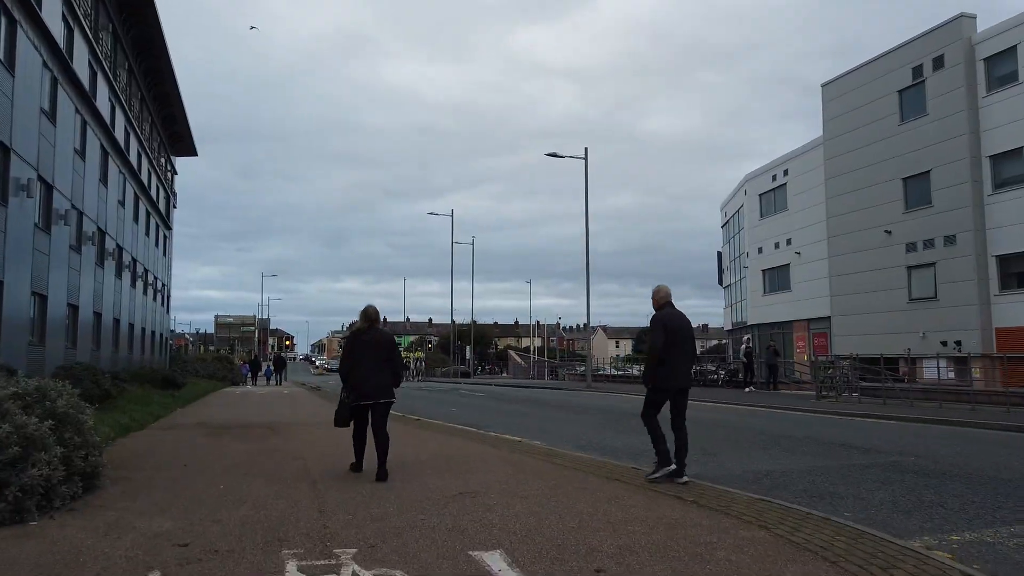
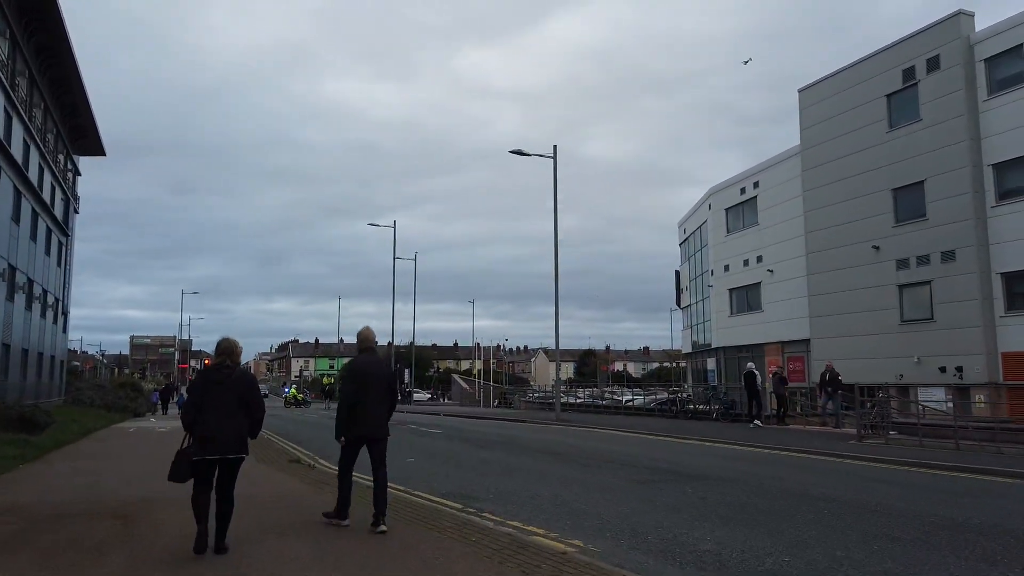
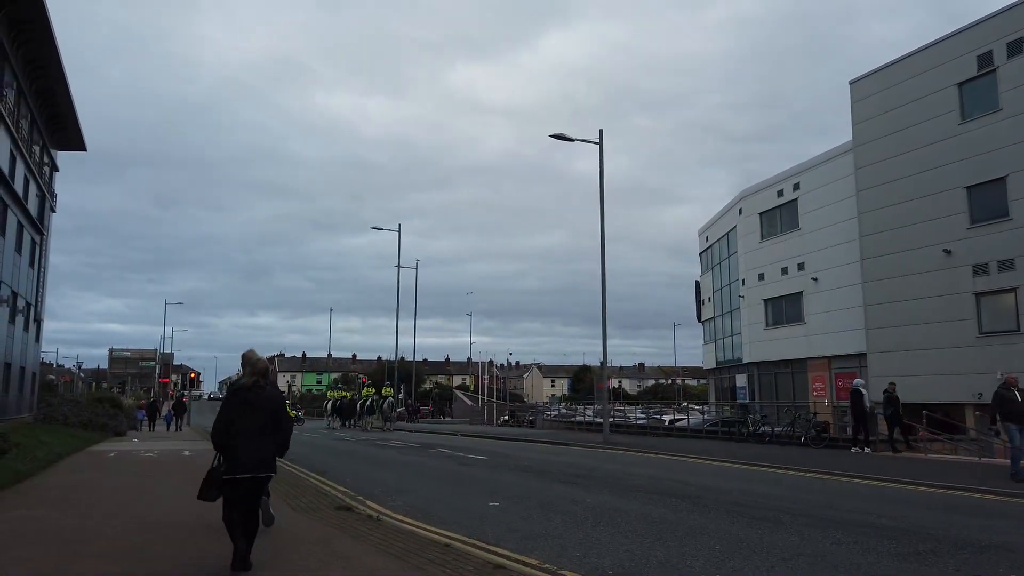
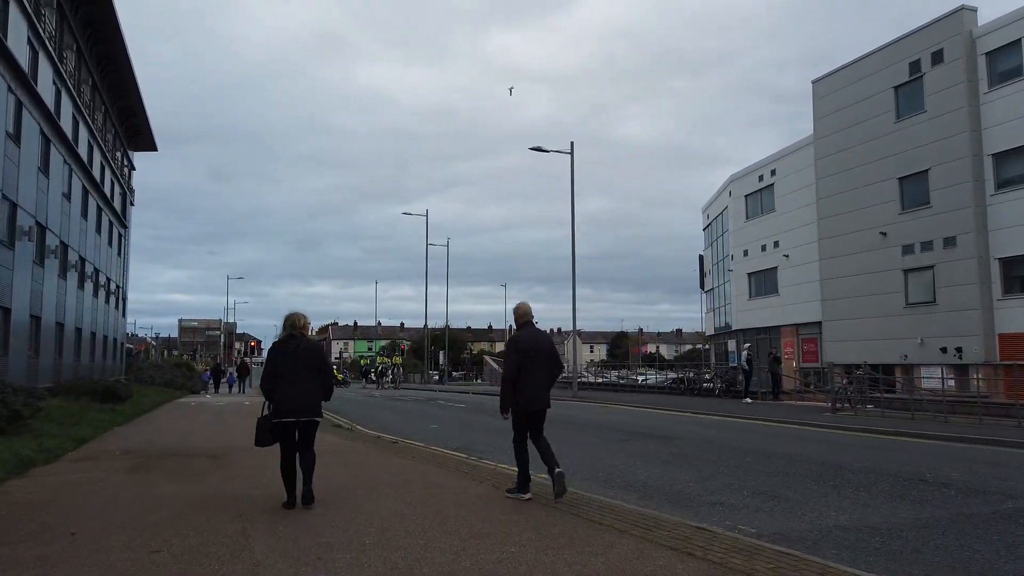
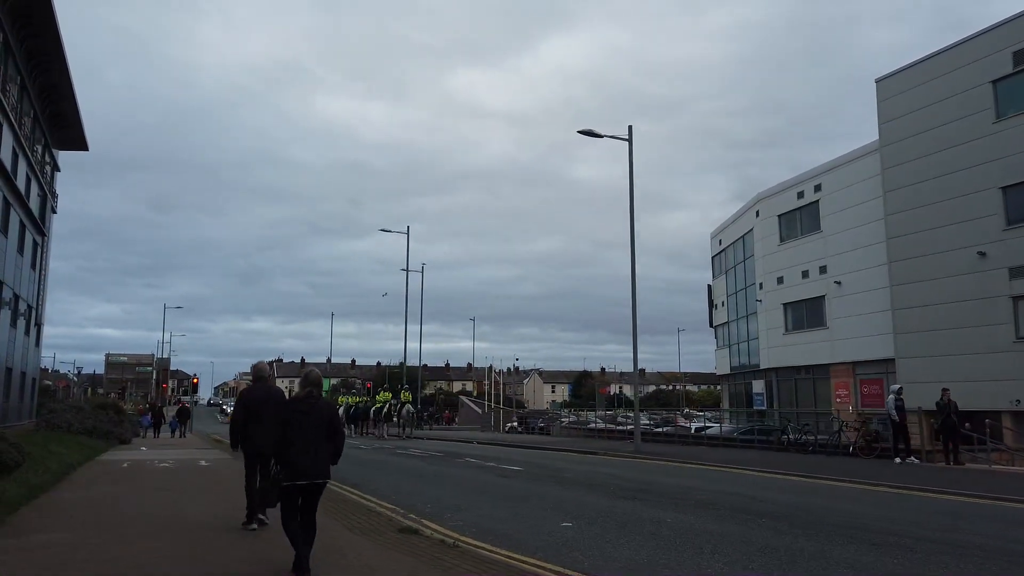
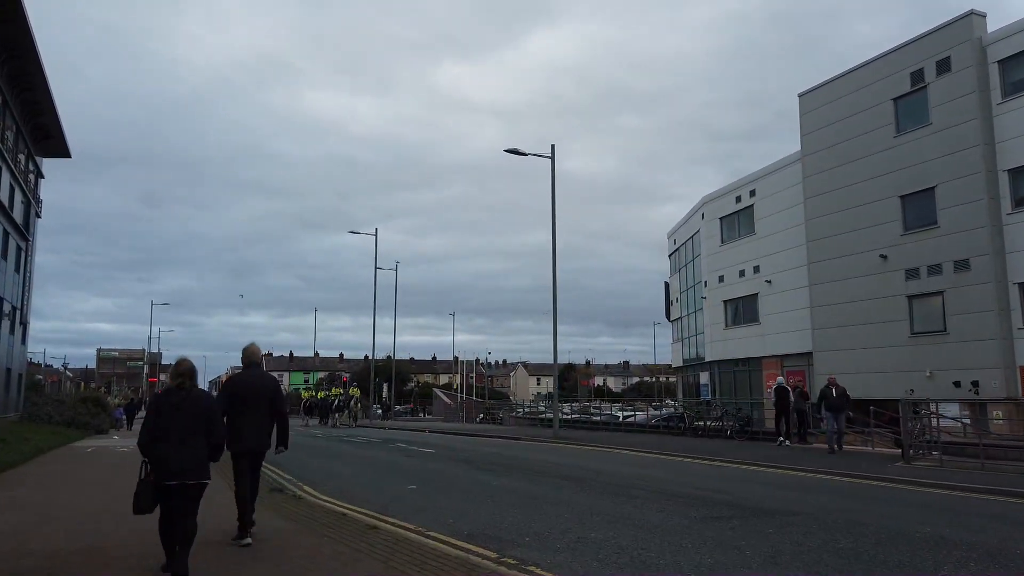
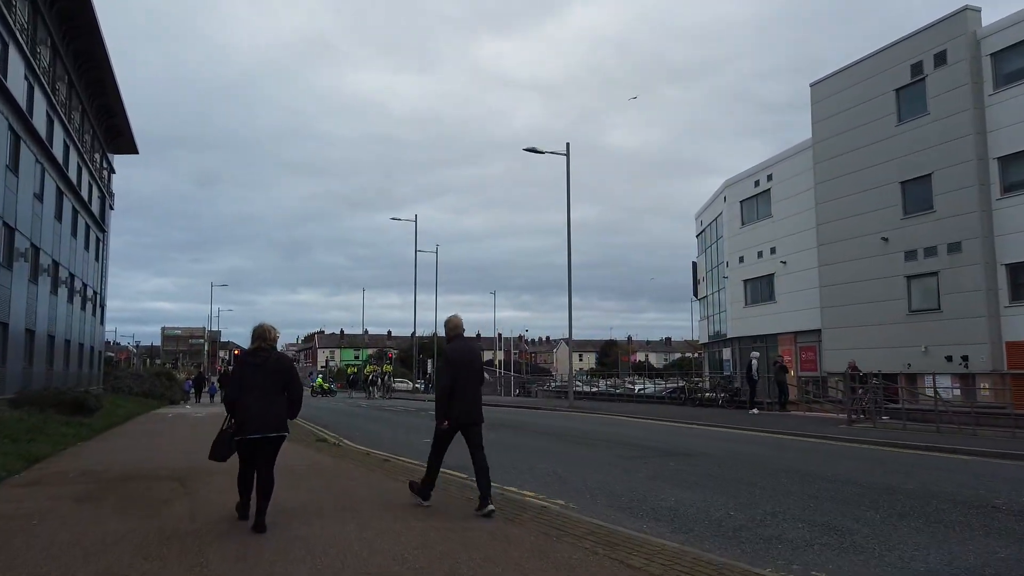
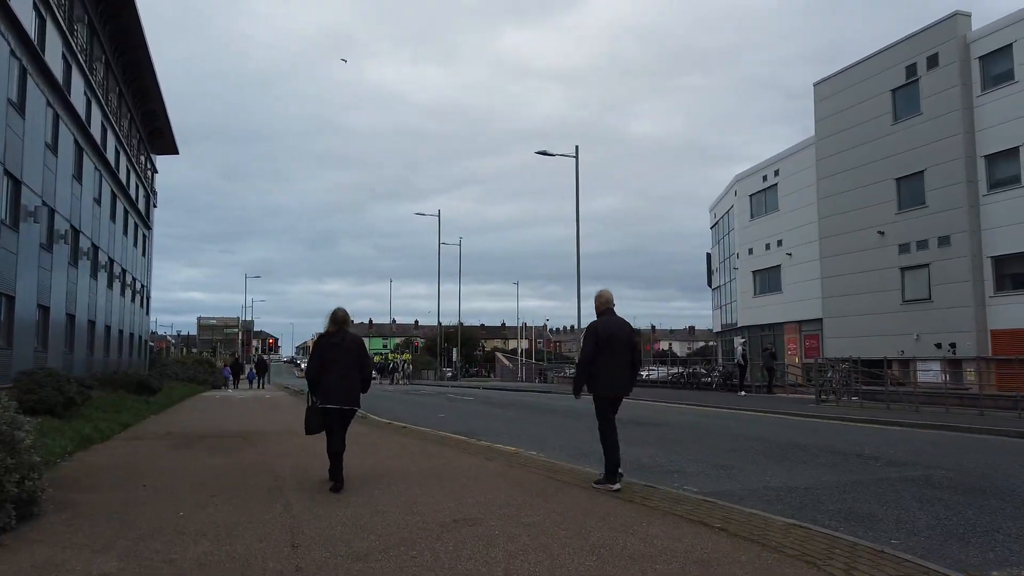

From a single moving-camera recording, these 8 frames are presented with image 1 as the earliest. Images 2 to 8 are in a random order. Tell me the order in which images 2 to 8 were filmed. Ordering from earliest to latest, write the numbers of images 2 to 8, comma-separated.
8, 4, 7, 2, 6, 3, 5
